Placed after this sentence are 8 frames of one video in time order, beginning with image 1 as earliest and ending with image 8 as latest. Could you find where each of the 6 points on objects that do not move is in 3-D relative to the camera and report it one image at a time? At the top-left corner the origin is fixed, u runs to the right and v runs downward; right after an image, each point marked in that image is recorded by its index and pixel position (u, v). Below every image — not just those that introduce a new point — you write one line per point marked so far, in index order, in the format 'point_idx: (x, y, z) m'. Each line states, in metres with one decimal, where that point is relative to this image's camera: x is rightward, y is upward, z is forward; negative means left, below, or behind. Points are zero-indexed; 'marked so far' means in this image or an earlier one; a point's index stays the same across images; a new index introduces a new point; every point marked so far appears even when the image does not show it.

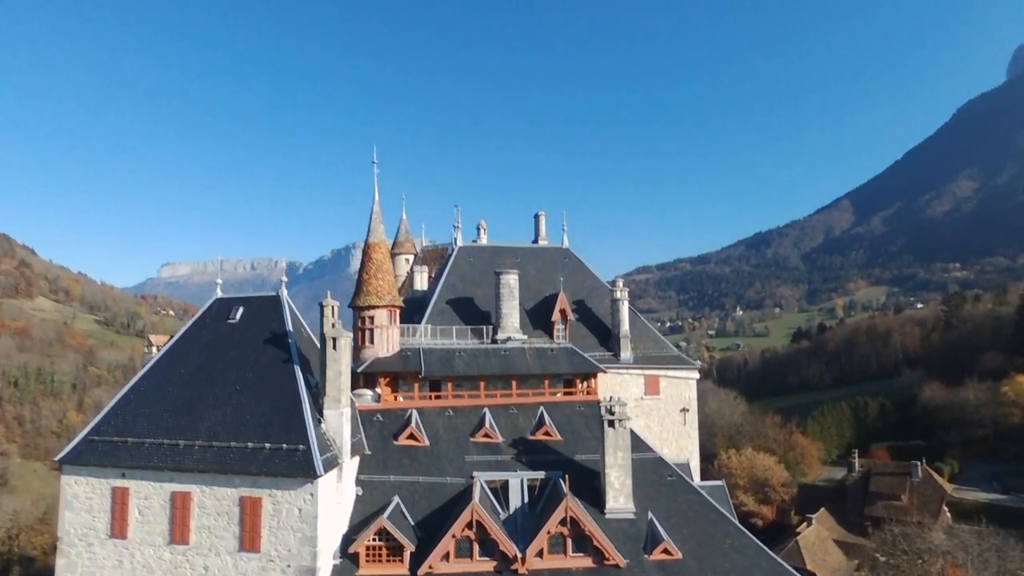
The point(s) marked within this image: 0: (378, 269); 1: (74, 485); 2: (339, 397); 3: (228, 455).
0: (-3.8, +0.5, +18.0) m
1: (-9.8, -4.4, +14.2) m
2: (-3.8, -2.4, +13.8) m
3: (-5.9, -3.4, +13.1) m
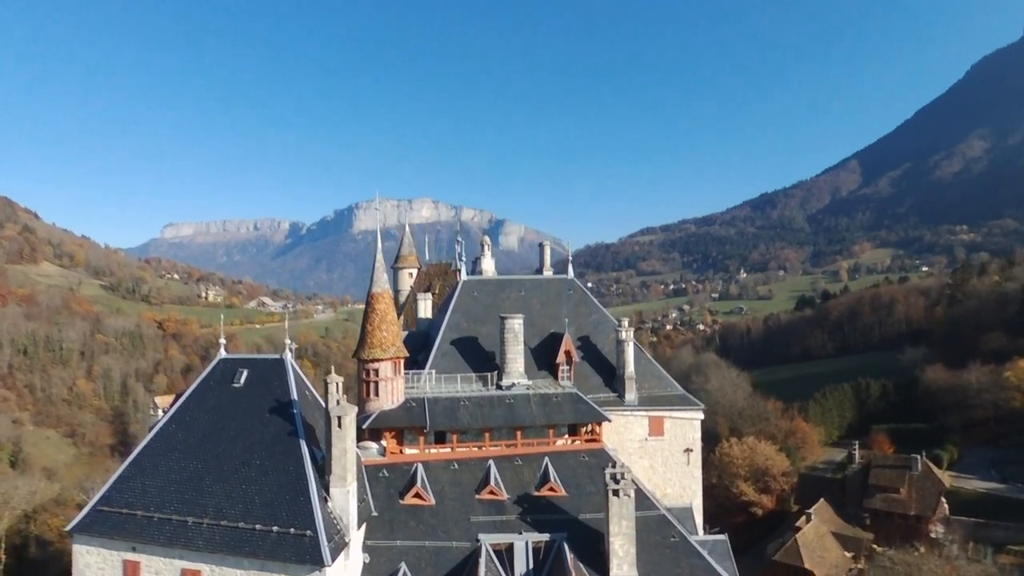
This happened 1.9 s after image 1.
0: (-3.7, -0.9, +17.9) m
1: (-9.7, -6.0, +14.4) m
2: (-3.7, -4.1, +13.8) m
3: (-5.7, -5.2, +13.3) m
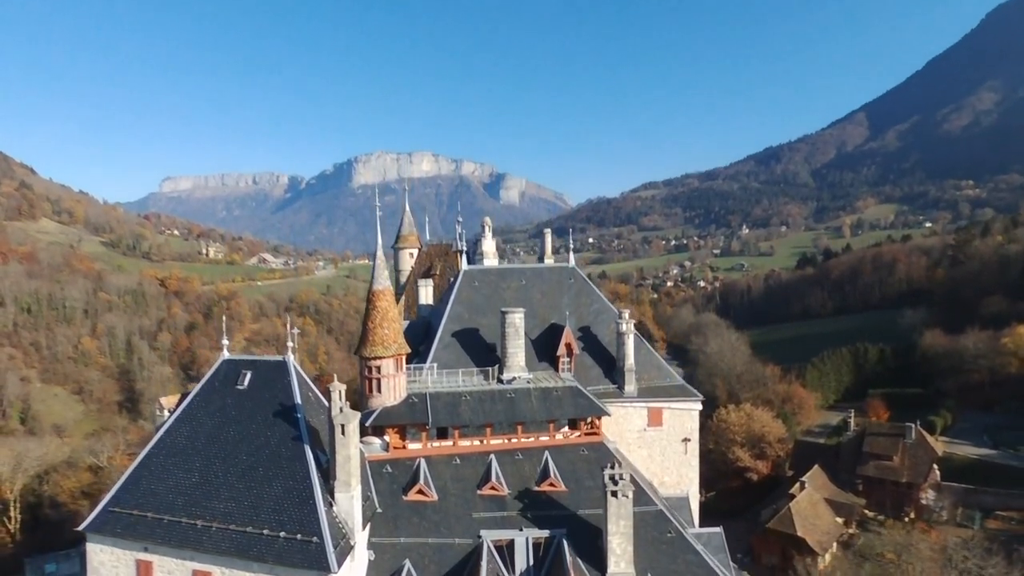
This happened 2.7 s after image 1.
0: (-3.6, -0.9, +18.0) m
1: (-9.7, -6.2, +14.8) m
2: (-3.6, -4.3, +14.1) m
3: (-5.7, -5.4, +13.6) m
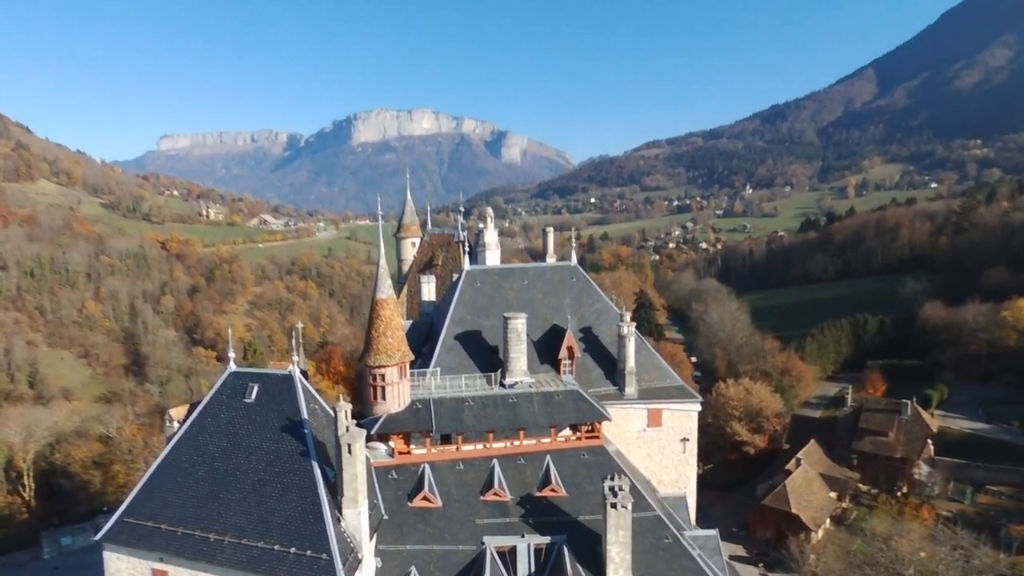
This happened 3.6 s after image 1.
0: (-3.6, -1.1, +18.2) m
1: (-9.6, -6.6, +15.4) m
2: (-3.6, -4.8, +14.5) m
3: (-5.7, -5.9, +14.1) m
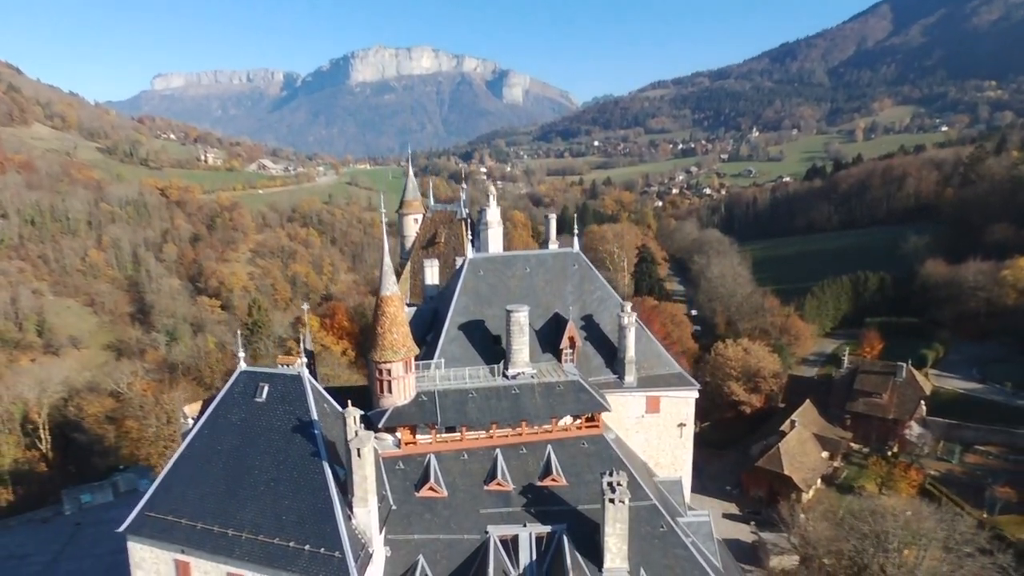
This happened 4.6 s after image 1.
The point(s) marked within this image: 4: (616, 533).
0: (-3.5, -1.0, +18.5) m
1: (-9.5, -6.7, +16.3) m
2: (-3.5, -5.0, +15.2) m
3: (-5.6, -6.2, +14.9) m
4: (+2.7, -6.3, +16.4) m
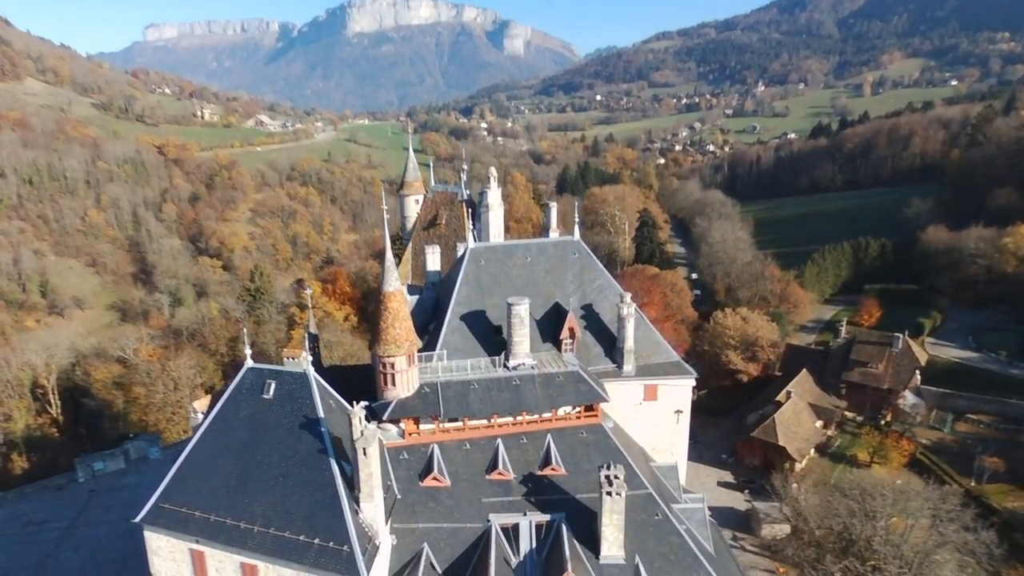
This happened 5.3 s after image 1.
0: (-3.5, -0.9, +18.8) m
1: (-9.5, -6.7, +17.0) m
2: (-3.5, -5.1, +15.8) m
3: (-5.6, -6.3, +15.6) m
4: (+2.7, -6.3, +17.1) m
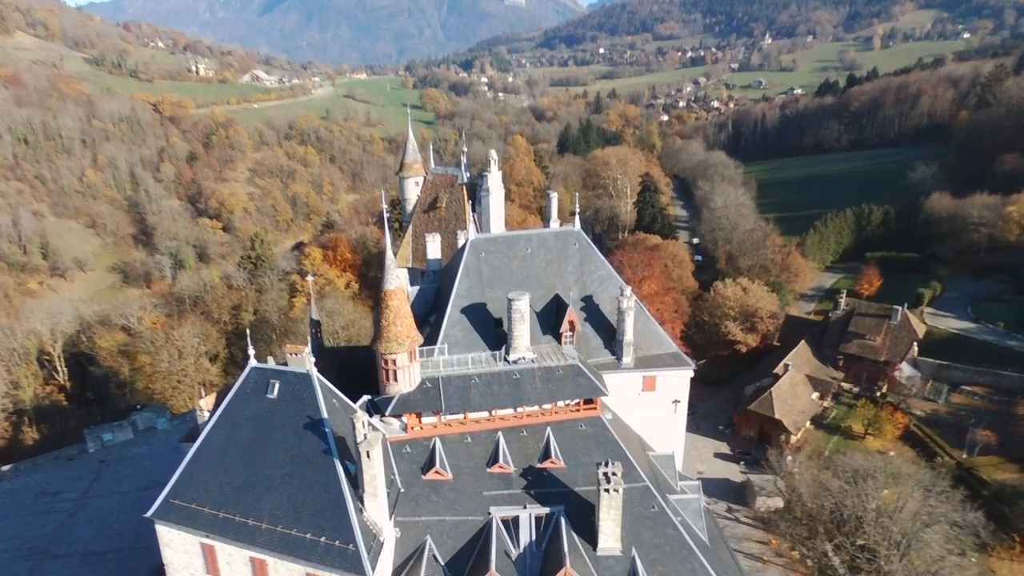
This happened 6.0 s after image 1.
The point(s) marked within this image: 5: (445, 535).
0: (-3.5, -0.8, +19.0) m
1: (-9.5, -6.8, +17.5) m
2: (-3.5, -5.2, +16.3) m
3: (-5.6, -6.4, +16.1) m
4: (+2.7, -6.4, +17.6) m
5: (-1.9, -7.1, +18.2) m
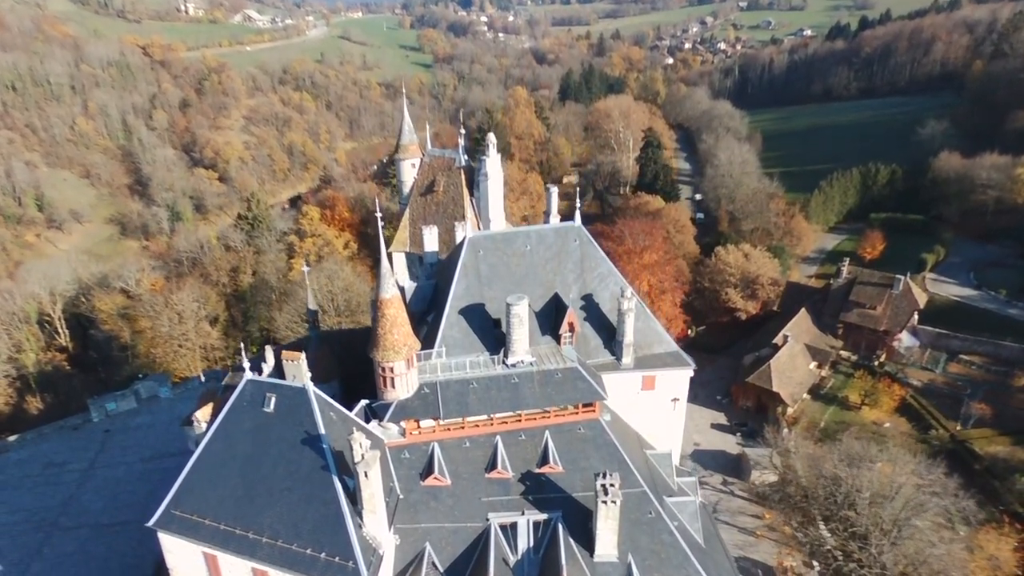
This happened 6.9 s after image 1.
0: (-3.5, -1.0, +18.7) m
1: (-9.6, -7.1, +17.8) m
2: (-3.6, -5.6, +16.3) m
3: (-5.7, -6.8, +16.3) m
4: (+2.6, -6.7, +17.8) m
5: (-2.0, -7.3, +18.5) m
